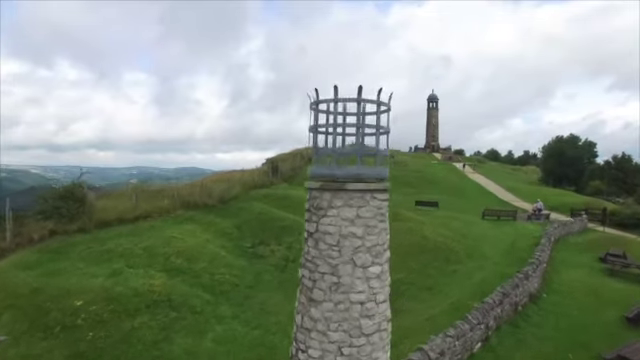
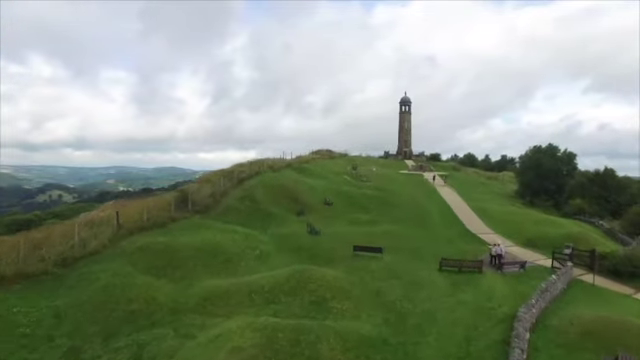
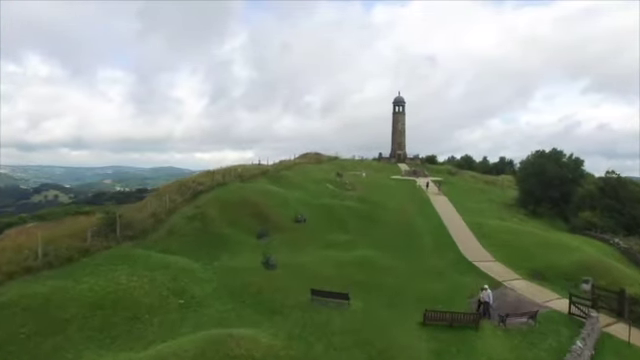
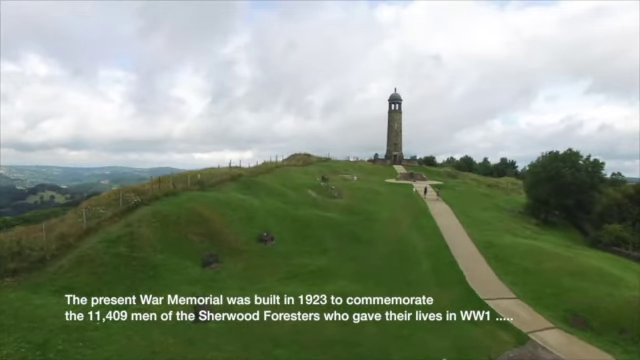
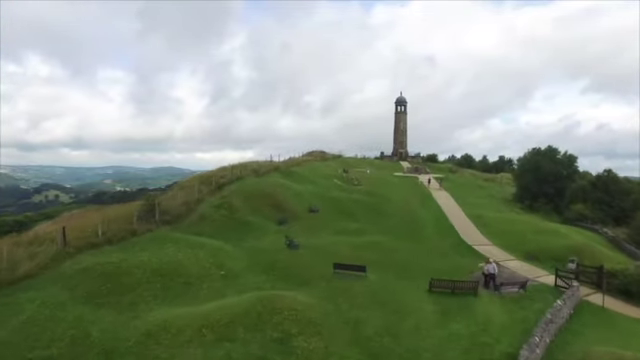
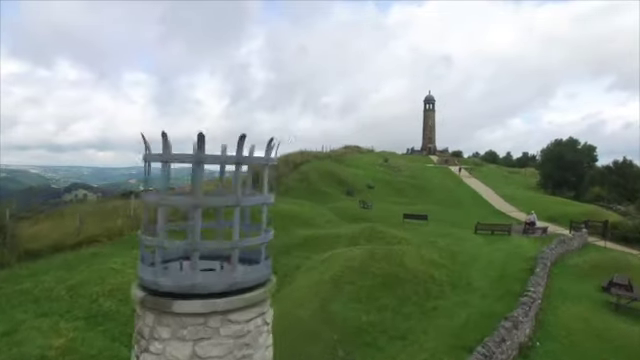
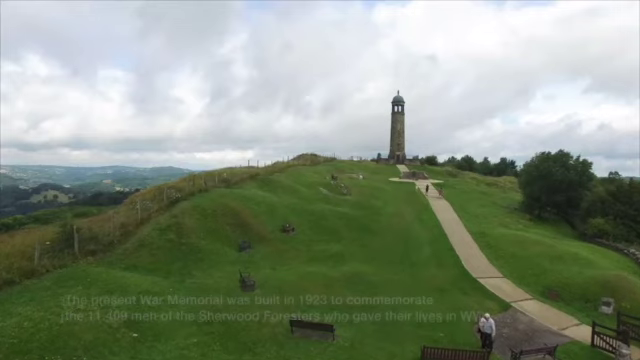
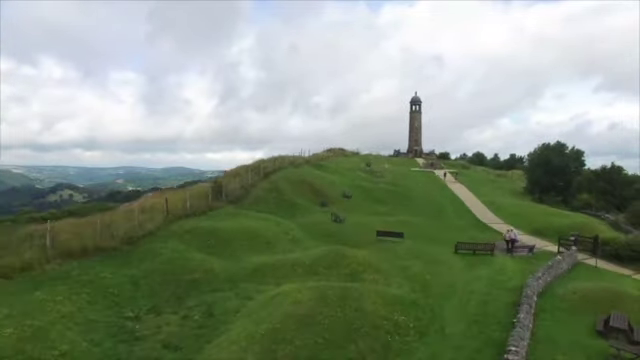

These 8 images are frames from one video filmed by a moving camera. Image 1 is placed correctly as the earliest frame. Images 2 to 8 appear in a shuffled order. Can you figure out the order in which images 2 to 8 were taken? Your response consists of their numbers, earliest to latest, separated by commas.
6, 8, 2, 5, 3, 7, 4
